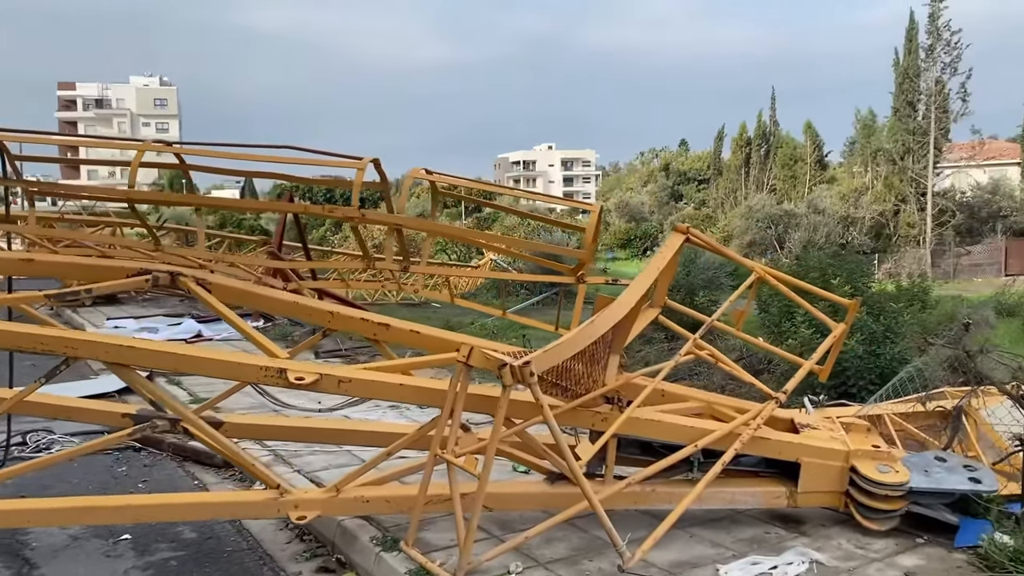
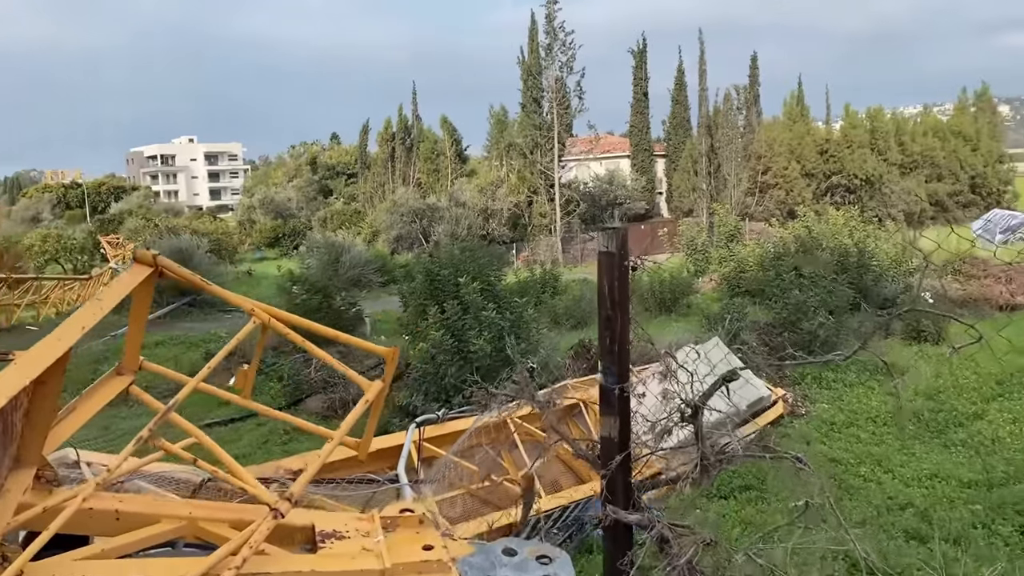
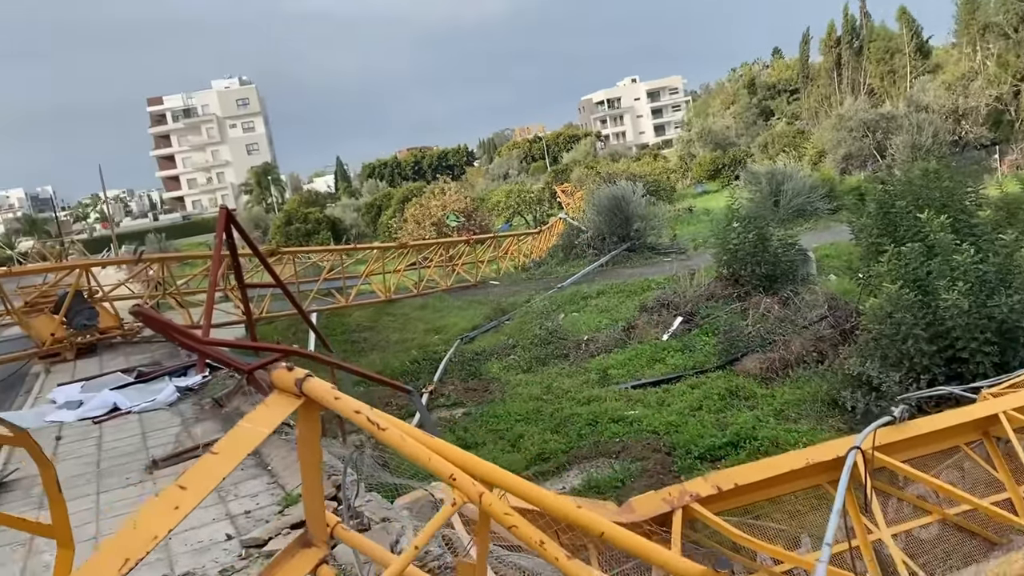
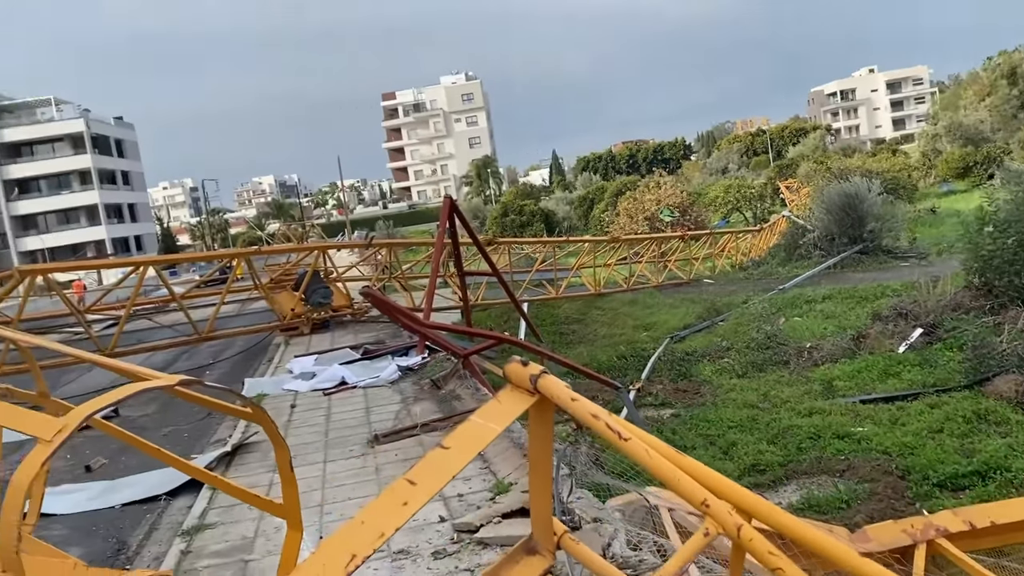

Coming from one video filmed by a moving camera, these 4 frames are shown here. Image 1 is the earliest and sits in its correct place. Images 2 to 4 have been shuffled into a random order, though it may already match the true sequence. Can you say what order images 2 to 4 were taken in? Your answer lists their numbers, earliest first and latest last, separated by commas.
2, 3, 4
